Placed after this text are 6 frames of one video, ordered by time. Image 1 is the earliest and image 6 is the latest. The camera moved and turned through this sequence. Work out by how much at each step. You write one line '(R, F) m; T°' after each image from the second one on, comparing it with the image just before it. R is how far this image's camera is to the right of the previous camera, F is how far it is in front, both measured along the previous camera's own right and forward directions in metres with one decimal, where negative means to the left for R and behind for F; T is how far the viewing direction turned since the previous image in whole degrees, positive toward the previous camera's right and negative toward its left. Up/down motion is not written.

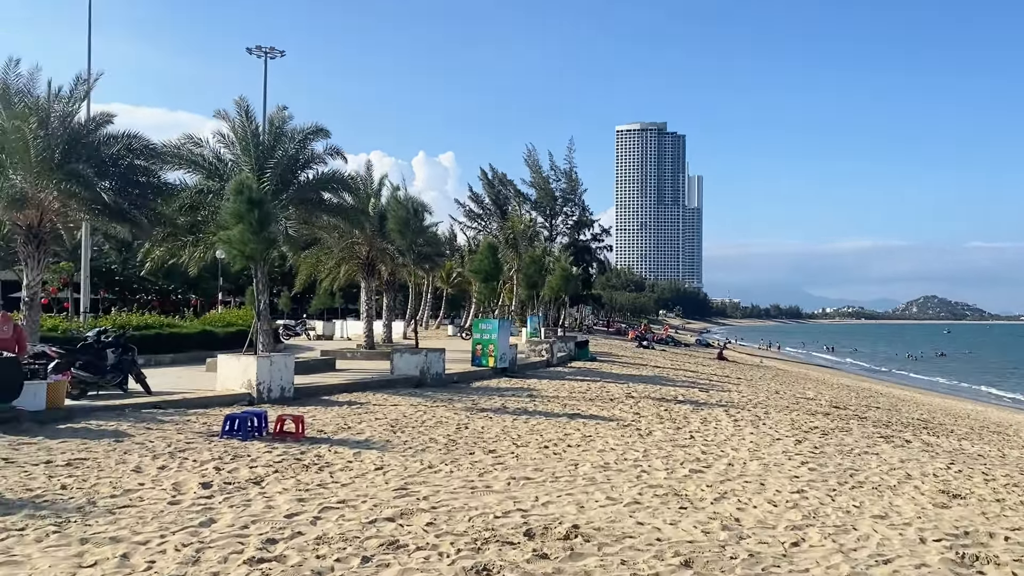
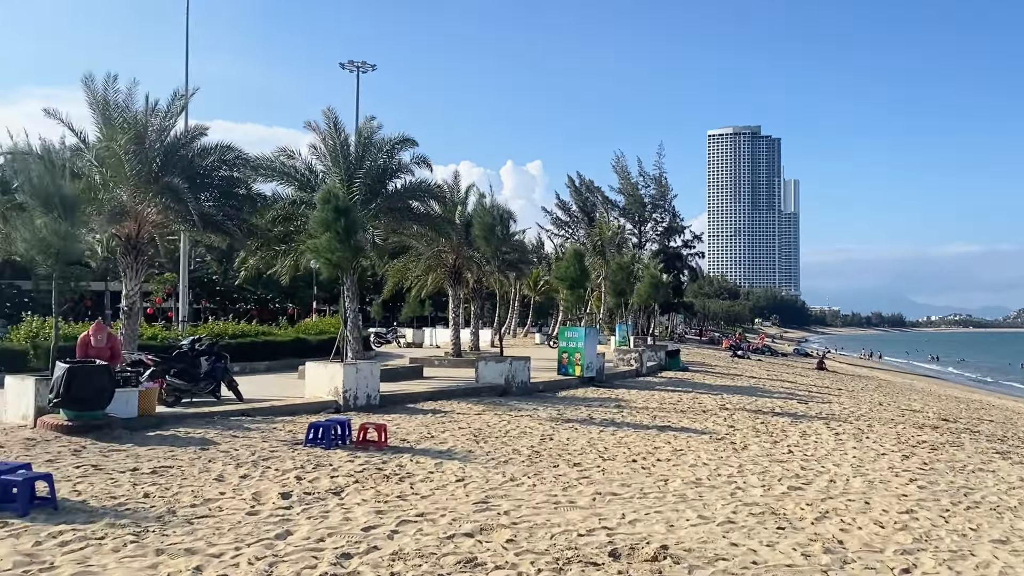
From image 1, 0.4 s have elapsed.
(+0.1, +0.3) m; -6°
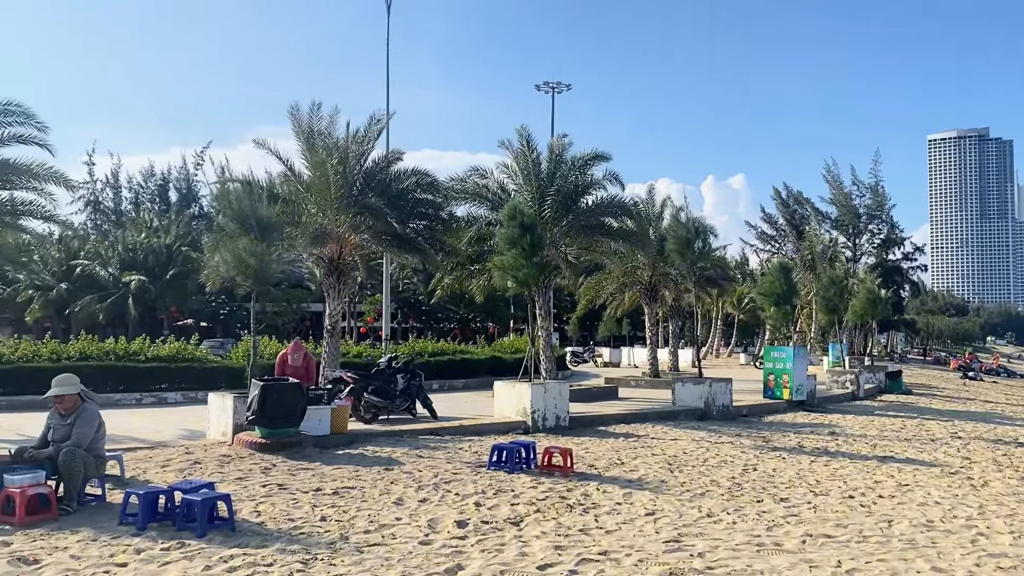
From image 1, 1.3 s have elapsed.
(+0.1, +0.6) m; -13°
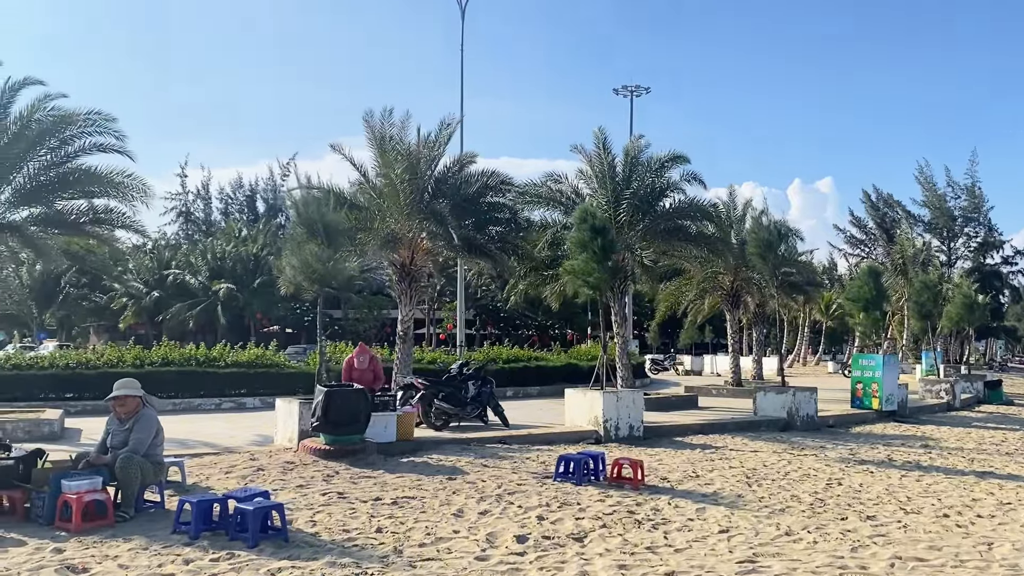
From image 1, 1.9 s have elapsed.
(+0.1, +0.3) m; -5°
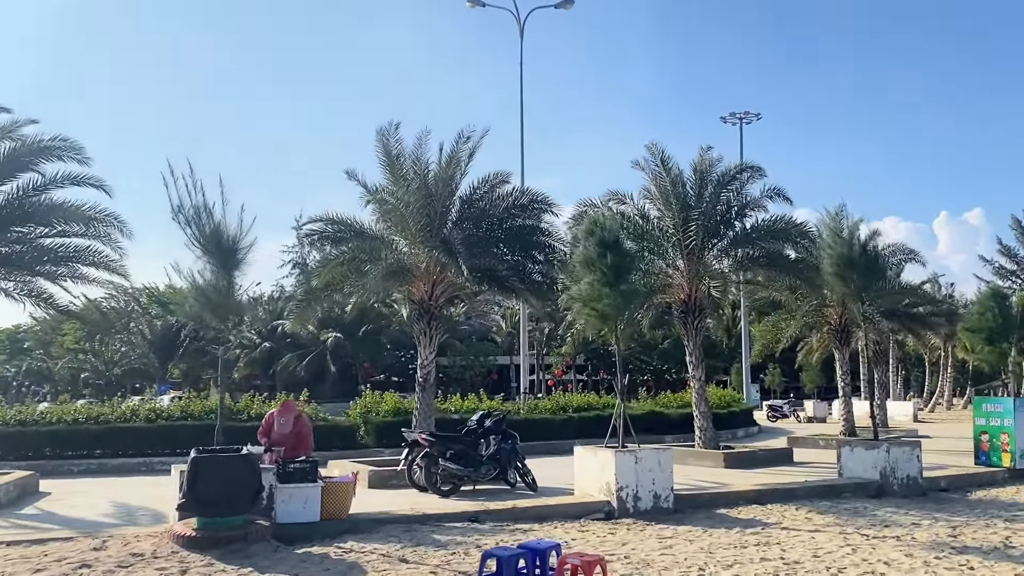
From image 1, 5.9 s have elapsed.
(+1.7, +2.7) m; -8°
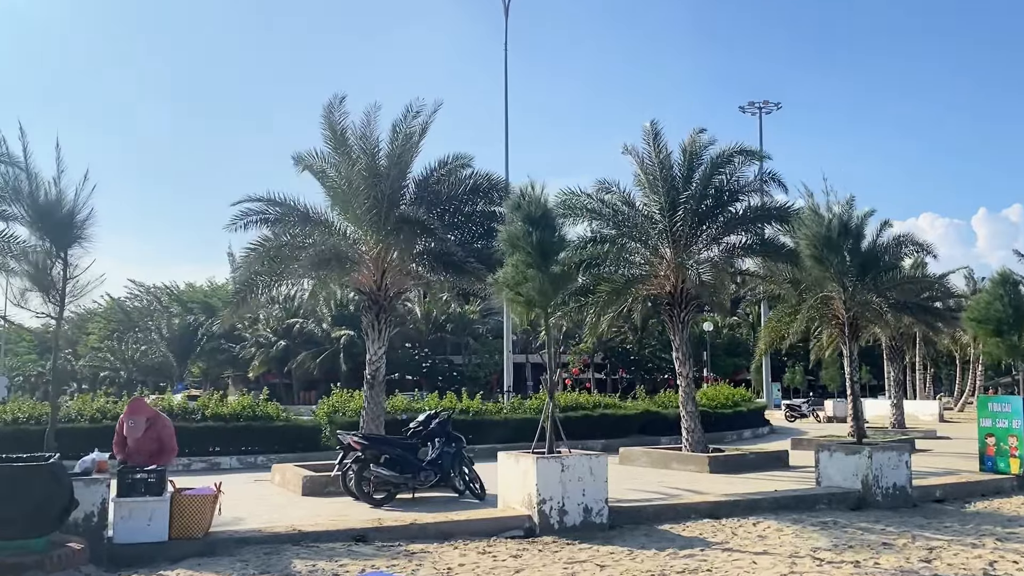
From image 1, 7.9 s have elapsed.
(+1.2, +1.4) m; -2°
